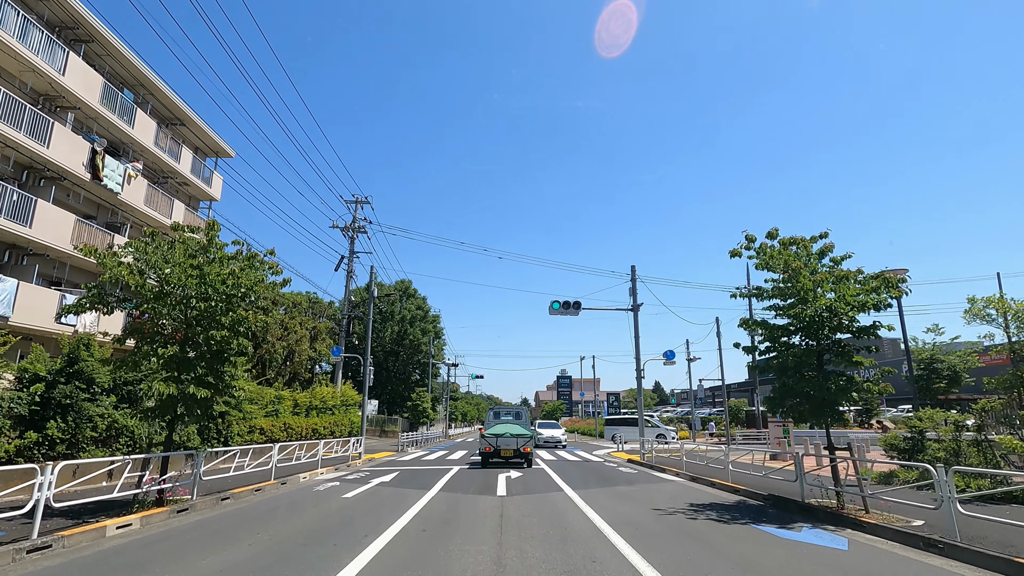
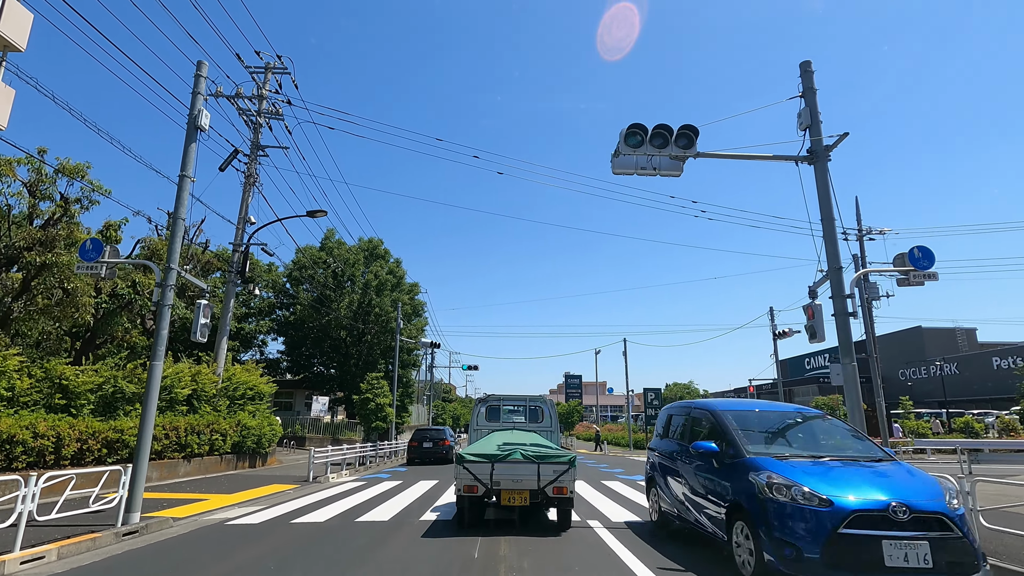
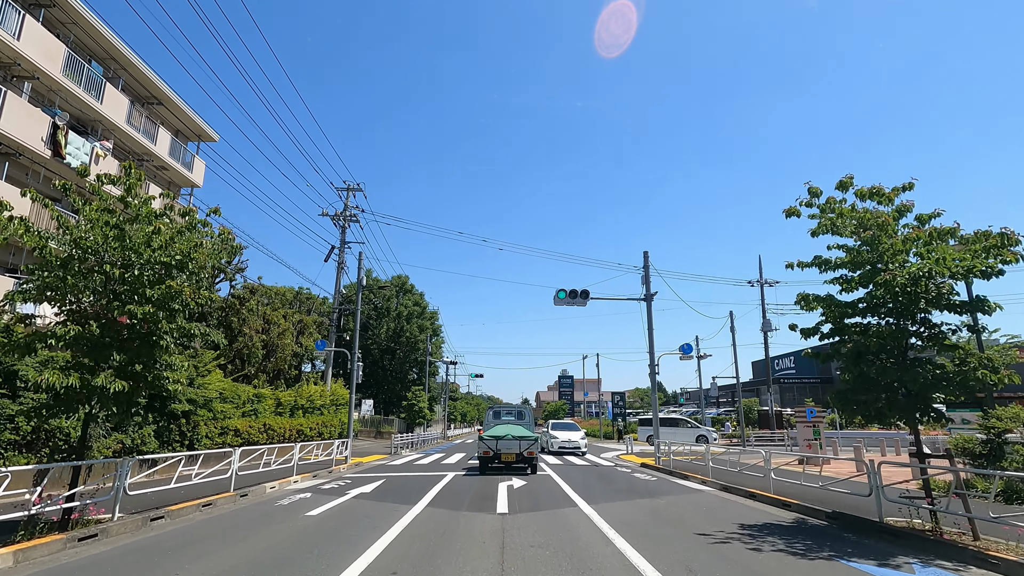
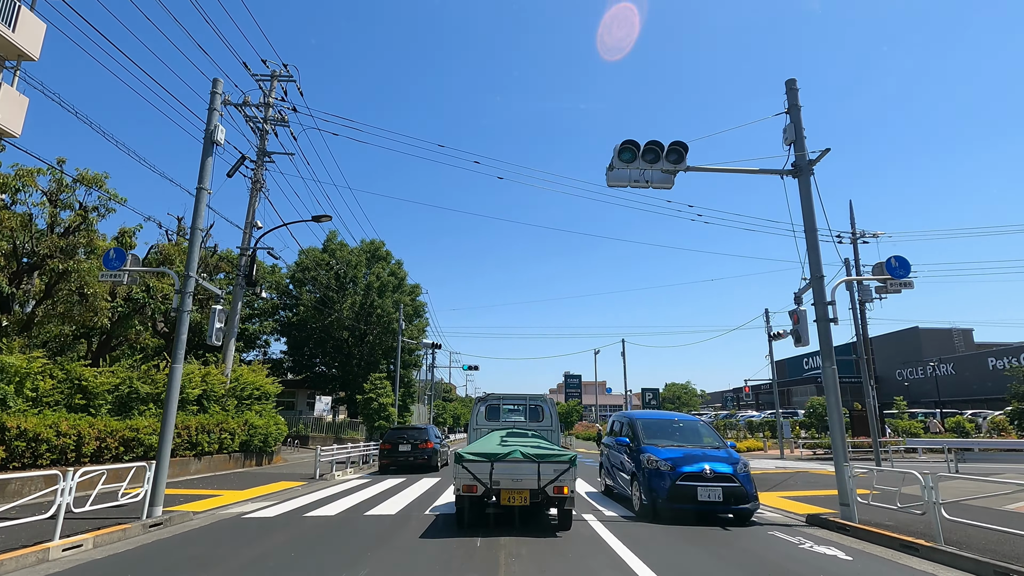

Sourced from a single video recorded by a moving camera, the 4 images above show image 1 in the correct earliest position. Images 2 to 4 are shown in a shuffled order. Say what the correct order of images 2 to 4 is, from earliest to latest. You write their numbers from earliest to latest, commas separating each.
3, 4, 2
